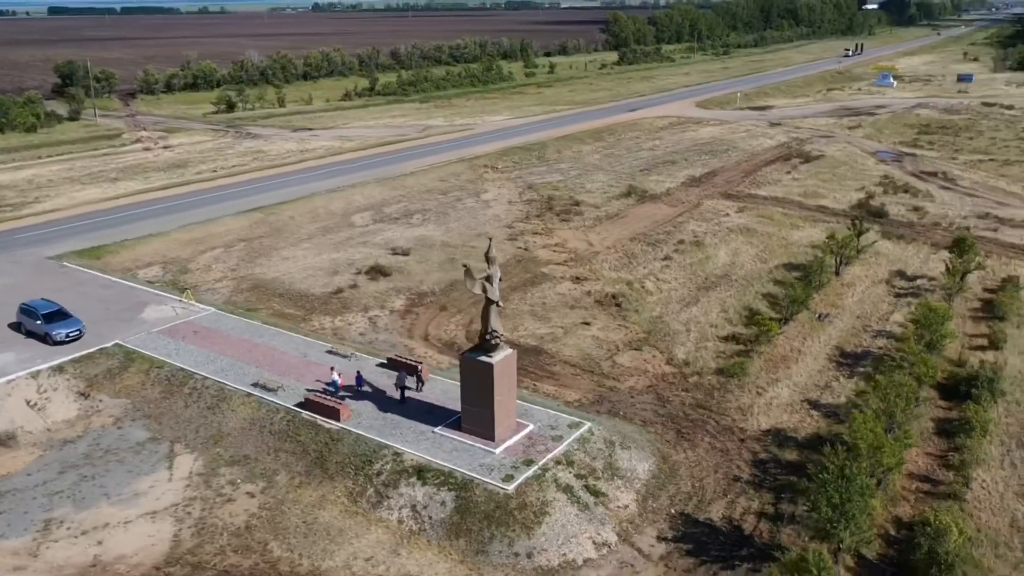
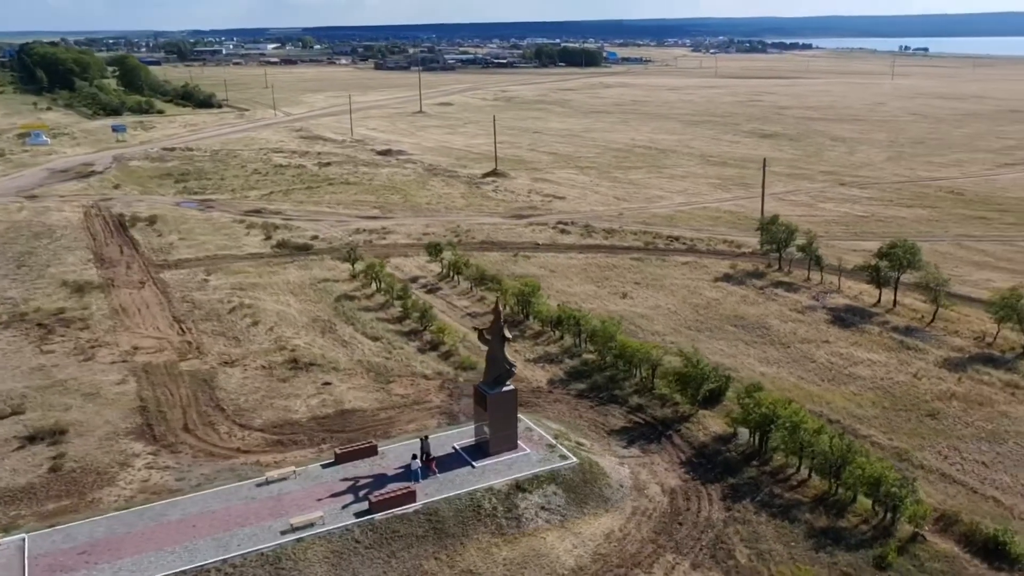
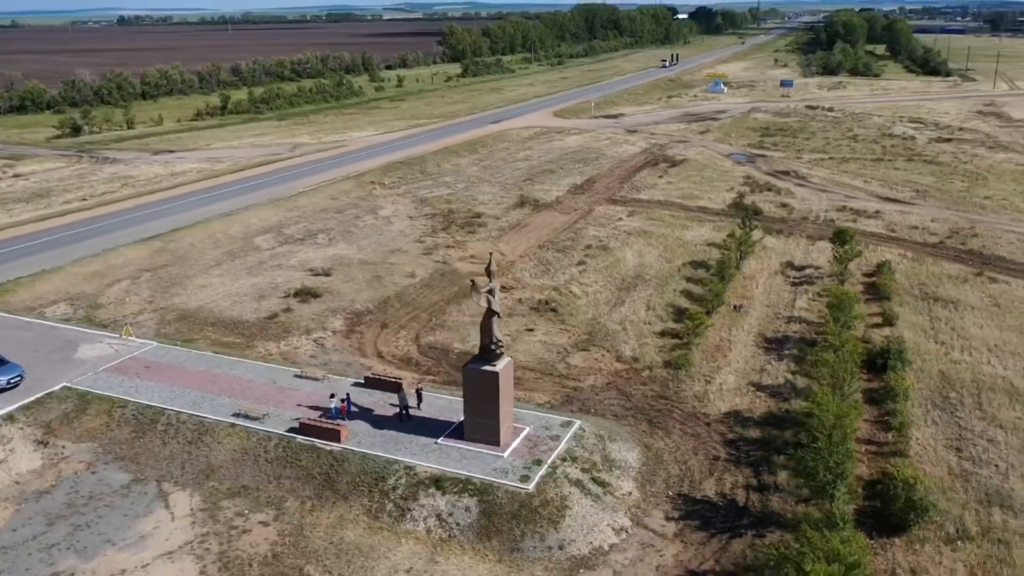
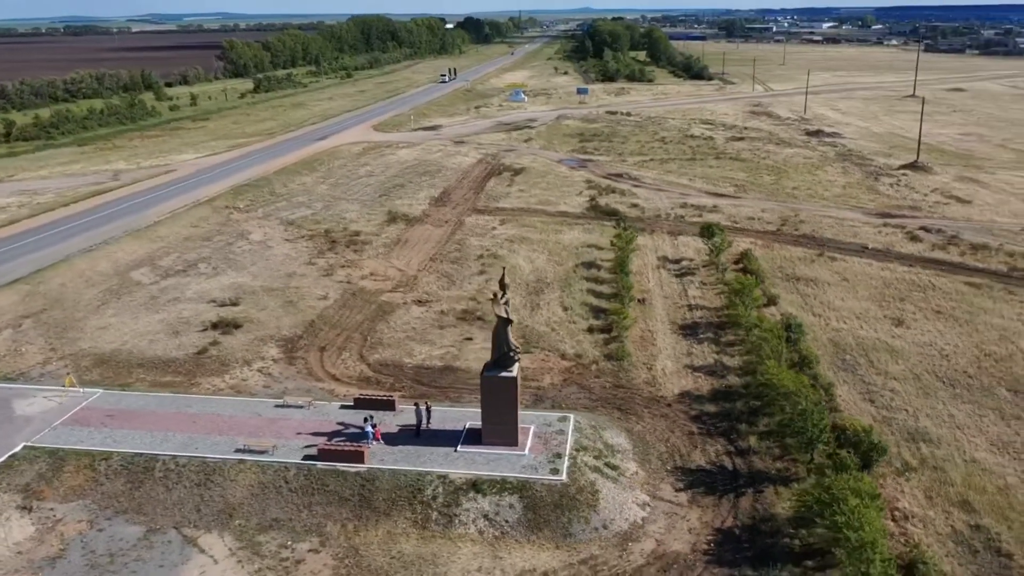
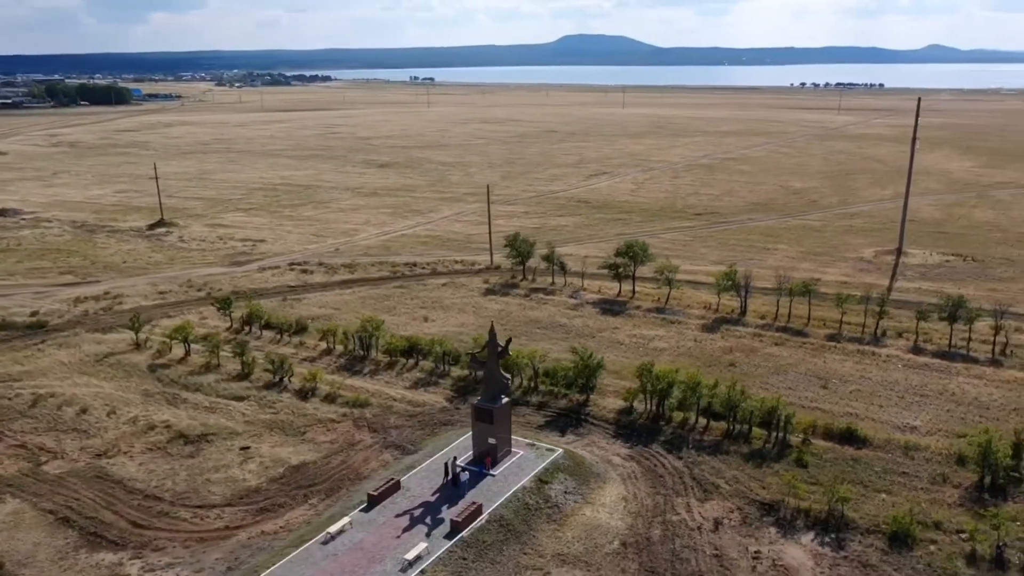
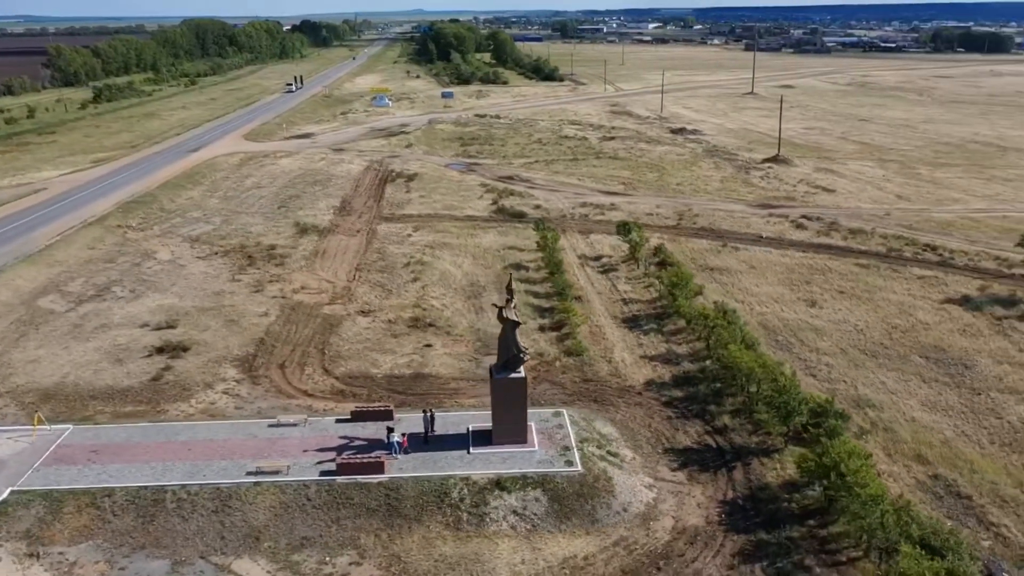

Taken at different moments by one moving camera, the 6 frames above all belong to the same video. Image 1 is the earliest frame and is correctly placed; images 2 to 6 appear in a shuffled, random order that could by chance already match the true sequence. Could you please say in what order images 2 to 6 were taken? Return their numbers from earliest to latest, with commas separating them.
3, 4, 6, 2, 5
